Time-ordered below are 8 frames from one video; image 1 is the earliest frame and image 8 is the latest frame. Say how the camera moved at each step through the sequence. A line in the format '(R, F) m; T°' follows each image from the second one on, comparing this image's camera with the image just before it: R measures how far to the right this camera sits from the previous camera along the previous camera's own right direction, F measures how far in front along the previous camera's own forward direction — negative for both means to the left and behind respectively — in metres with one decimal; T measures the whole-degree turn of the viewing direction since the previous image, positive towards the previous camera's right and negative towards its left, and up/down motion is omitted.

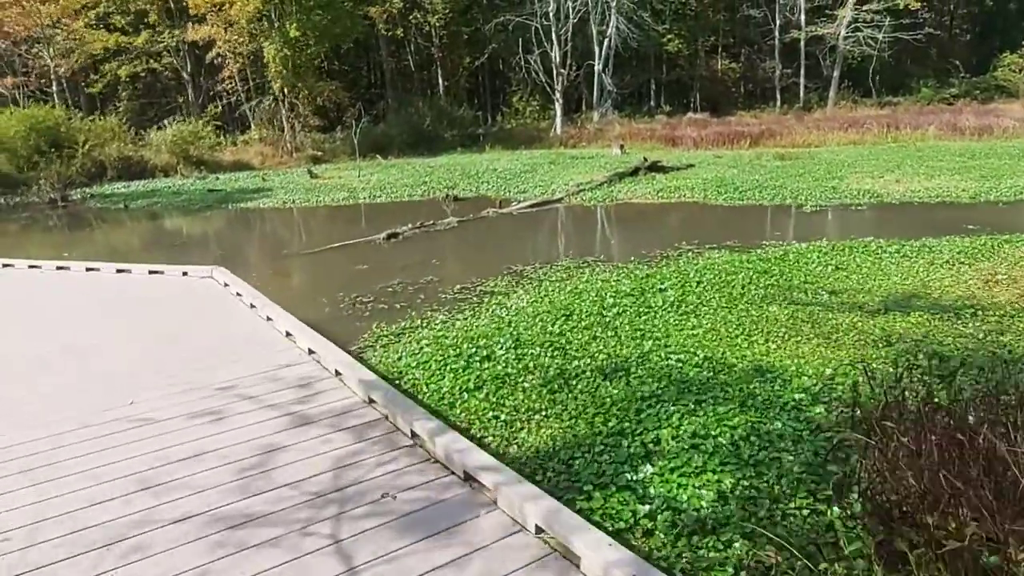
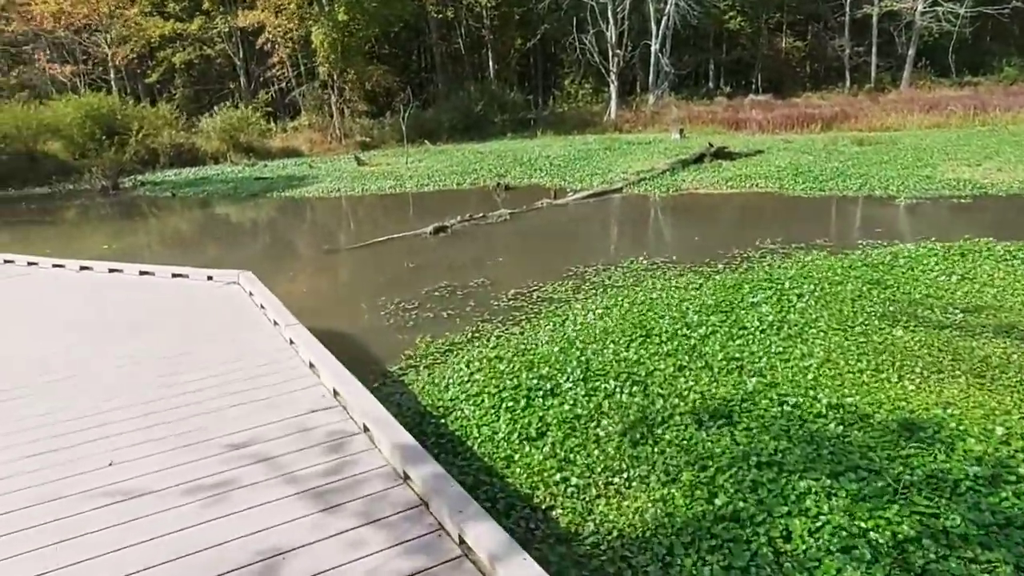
(-0.2, +1.3) m; -4°
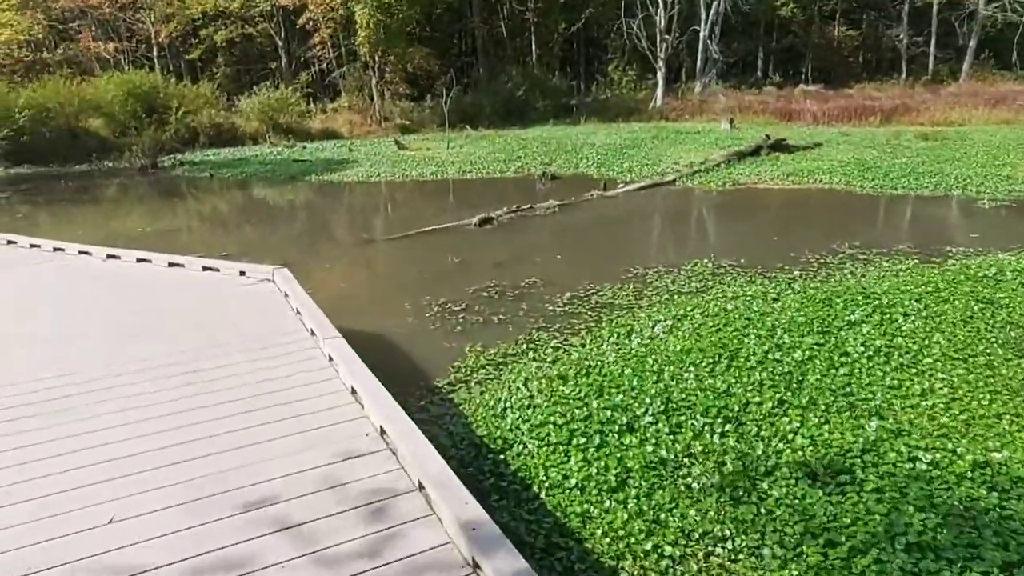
(-0.3, +0.8) m; -3°
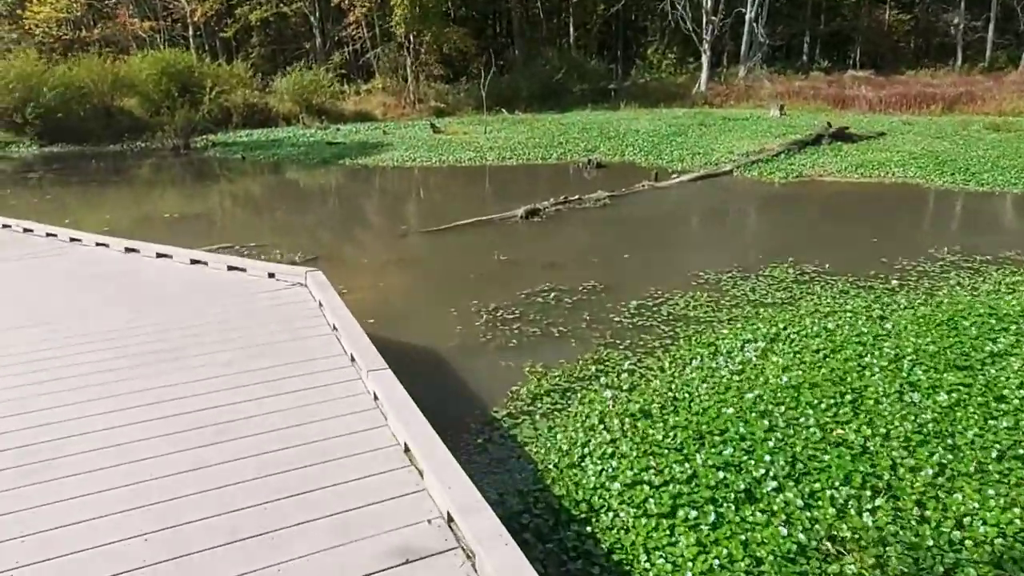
(-0.4, +1.0) m; -2°
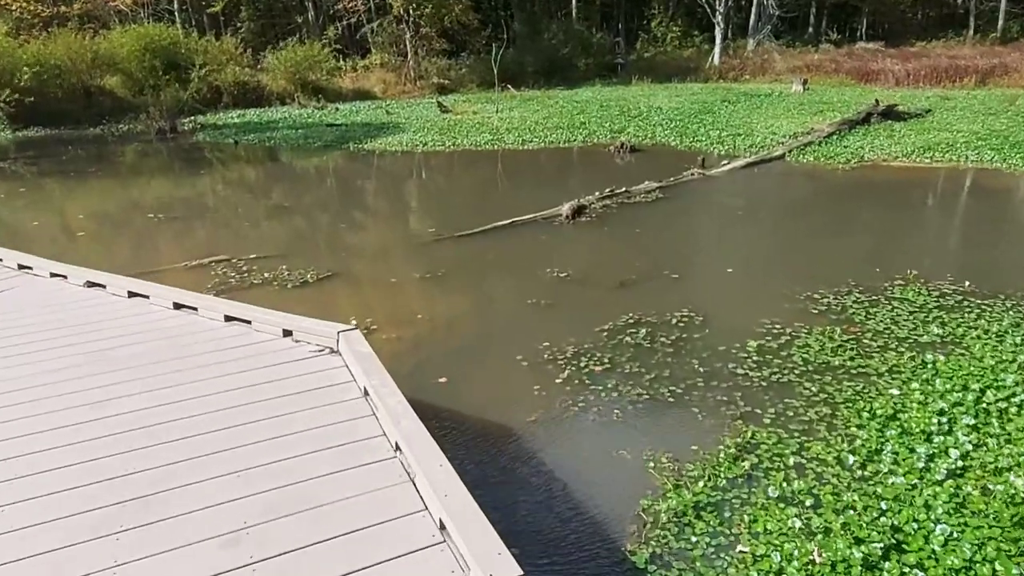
(-0.8, +1.9) m; +1°
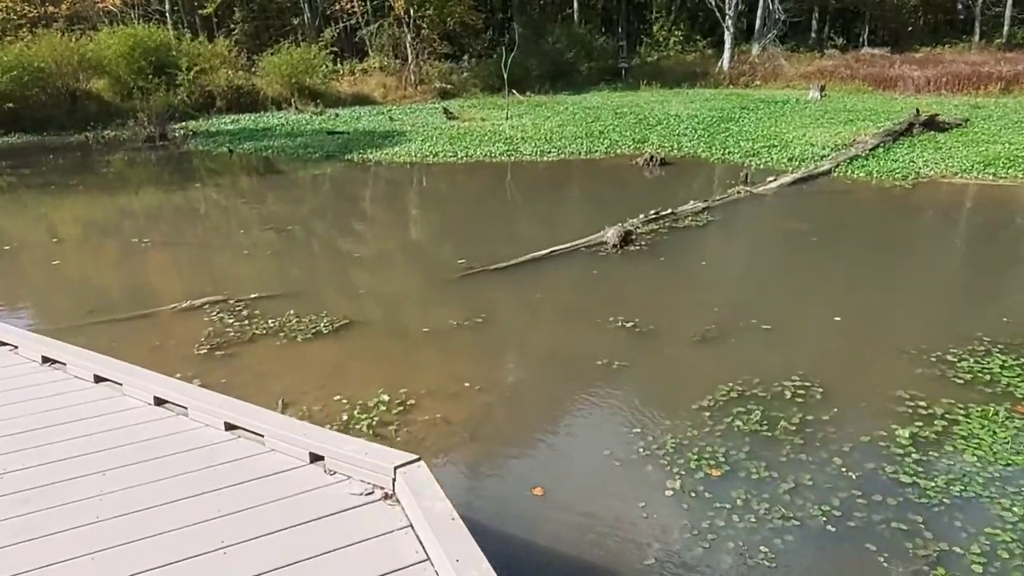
(-0.7, +1.4) m; +1°
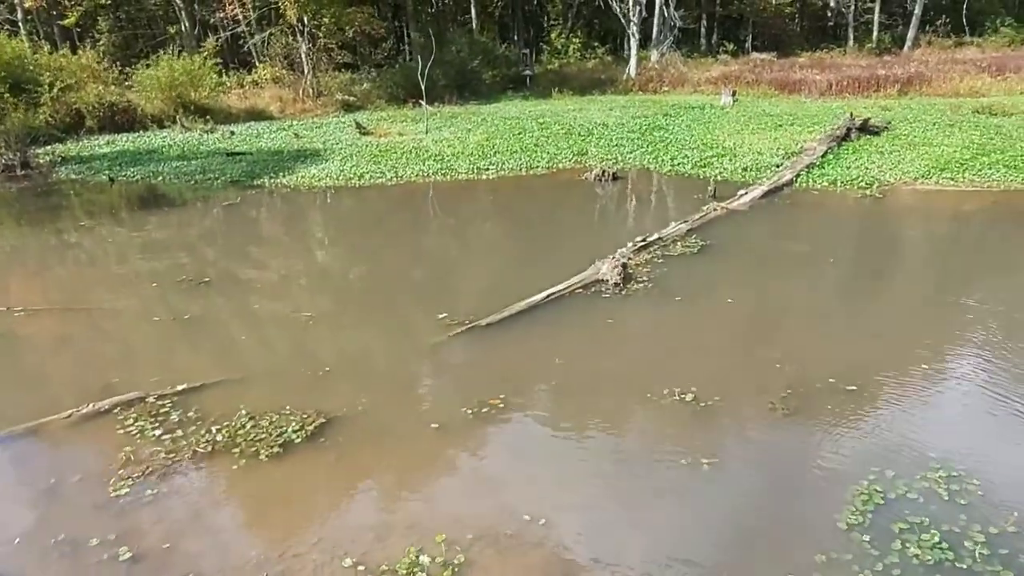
(-1.0, +1.6) m; +8°
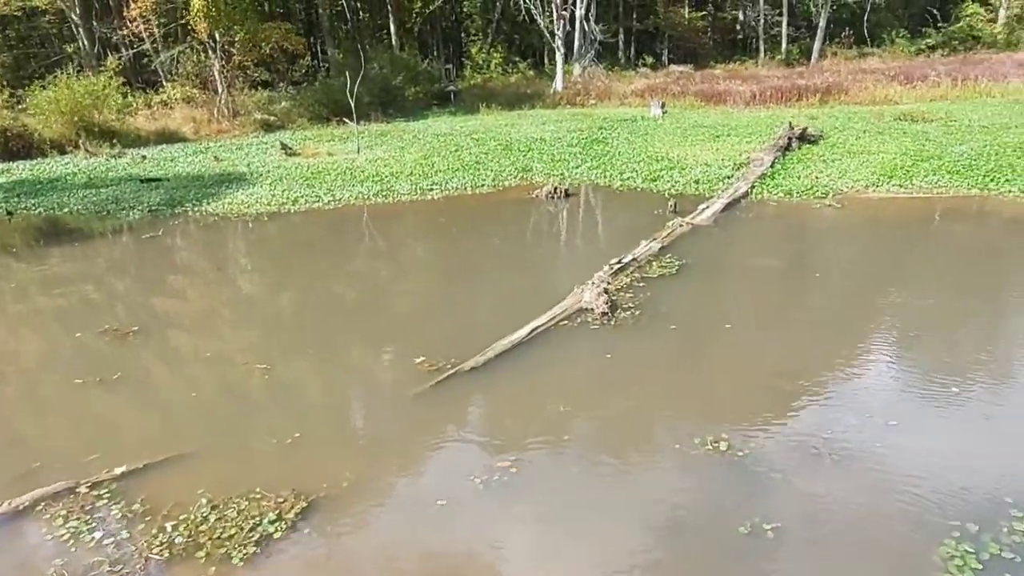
(-0.5, +0.8) m; +6°
